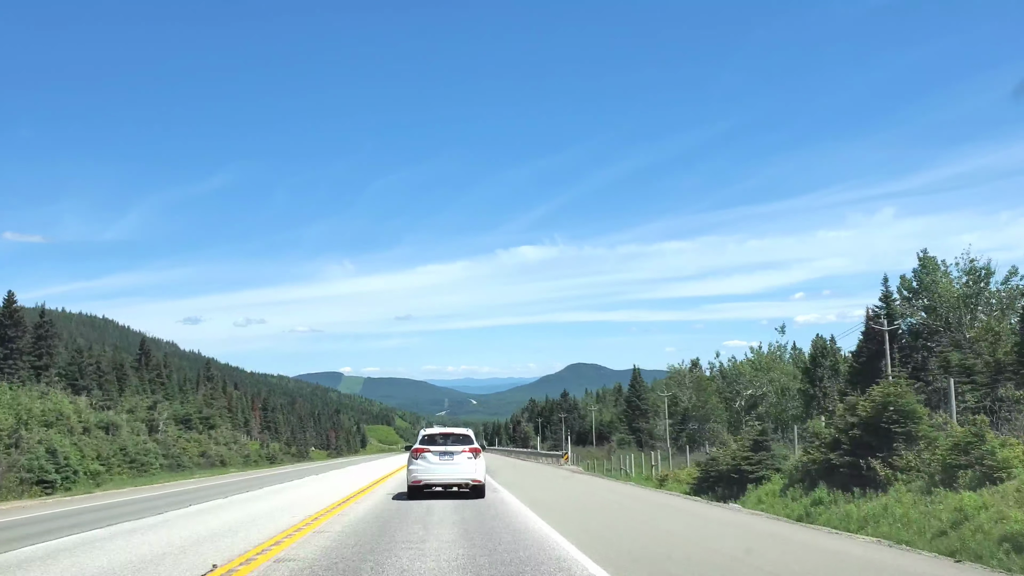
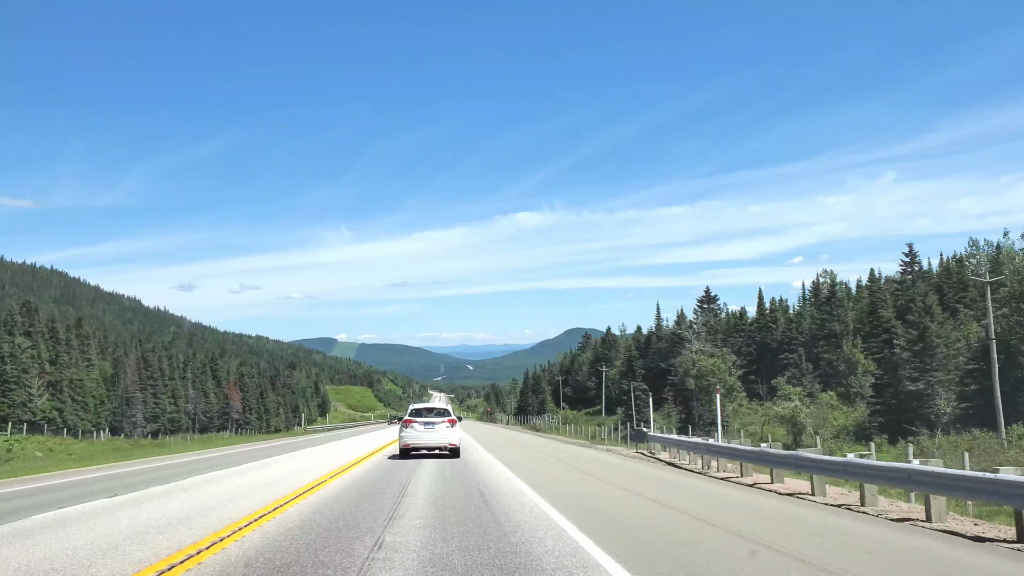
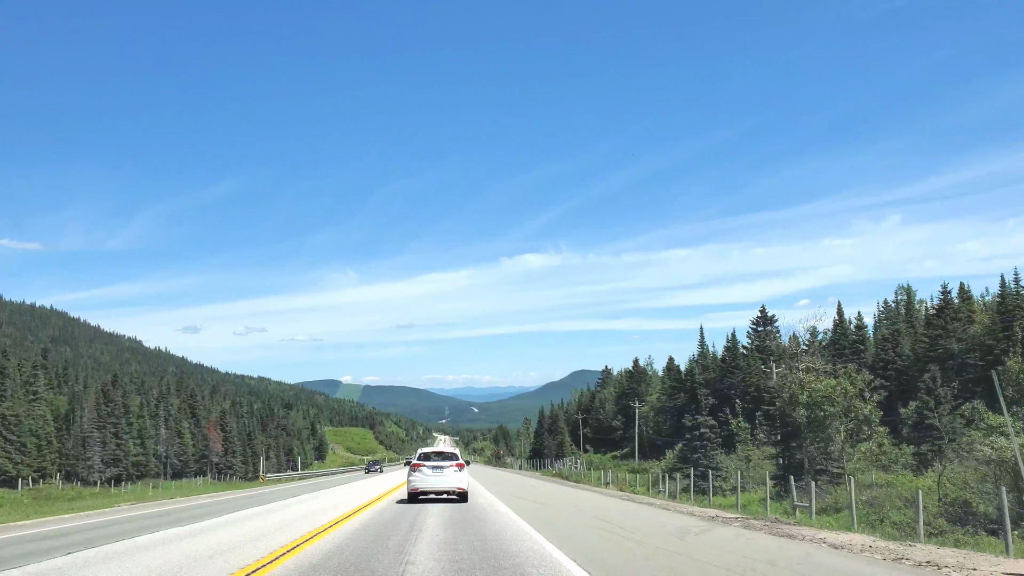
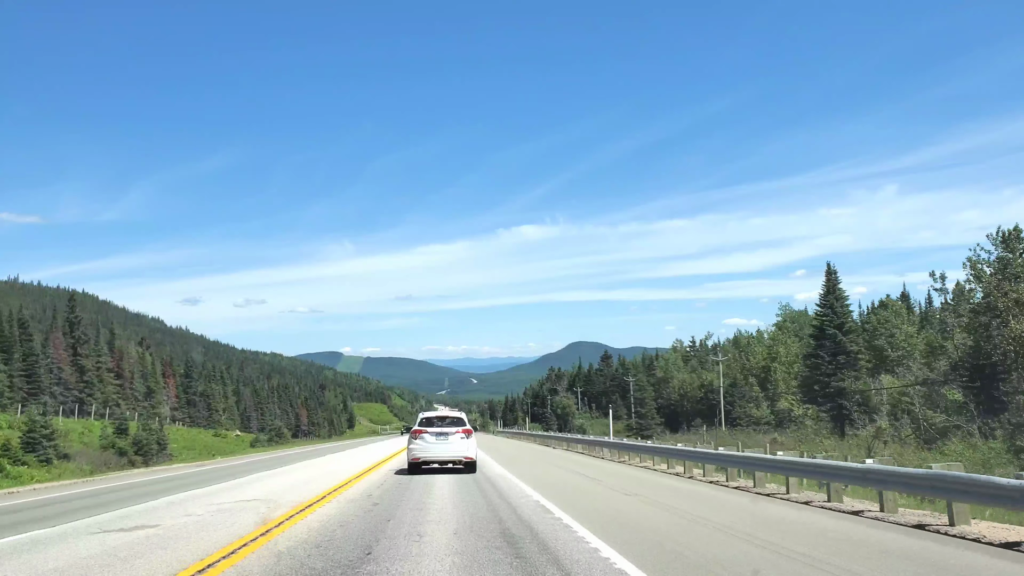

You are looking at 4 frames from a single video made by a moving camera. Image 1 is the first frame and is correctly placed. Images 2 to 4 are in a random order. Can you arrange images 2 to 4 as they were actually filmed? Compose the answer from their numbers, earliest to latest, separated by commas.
4, 2, 3
